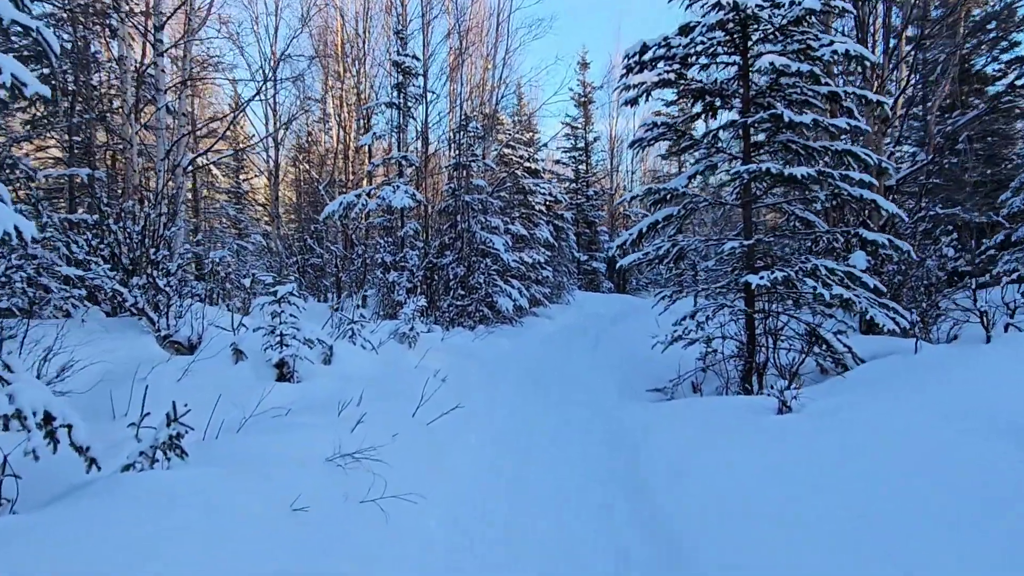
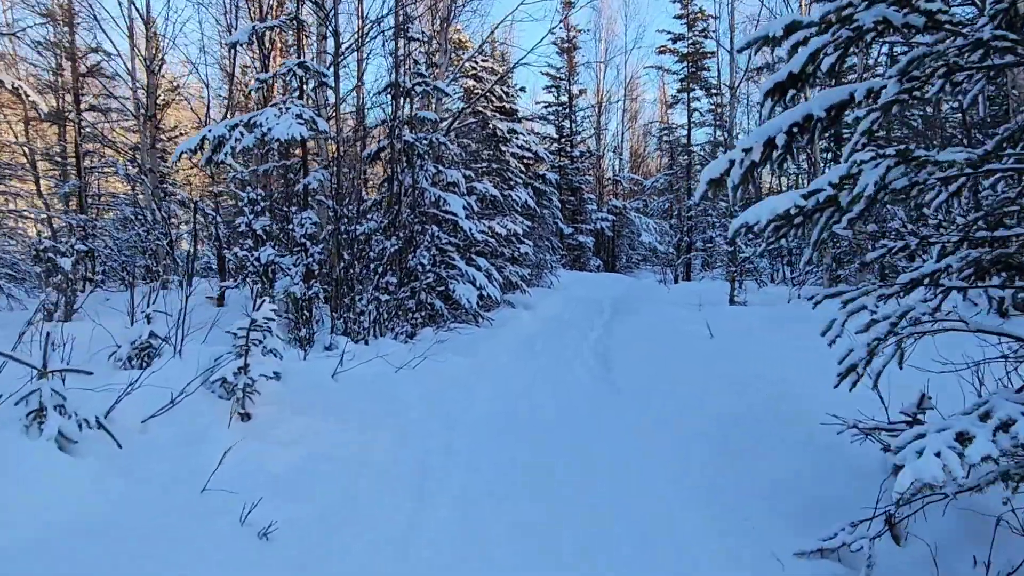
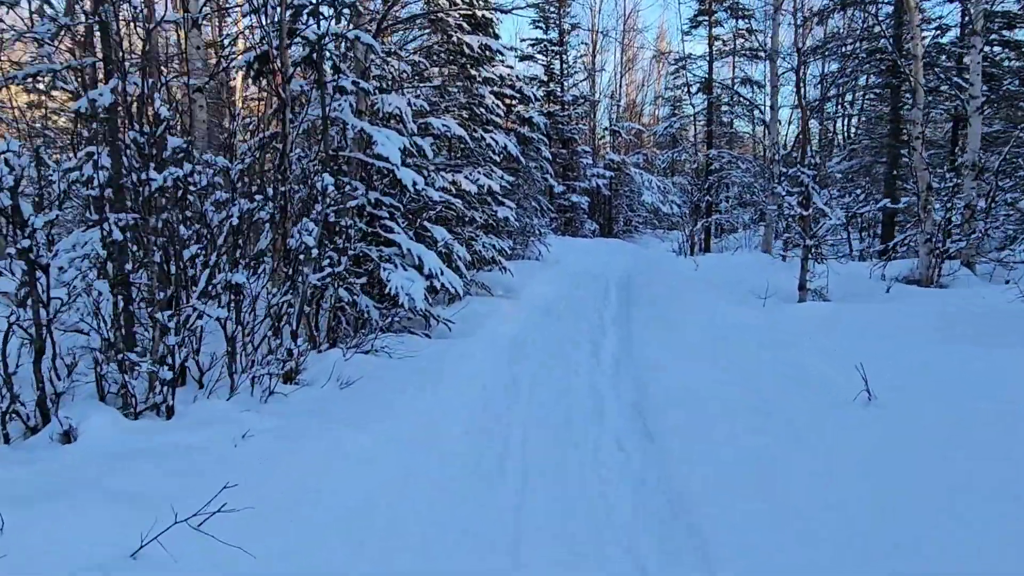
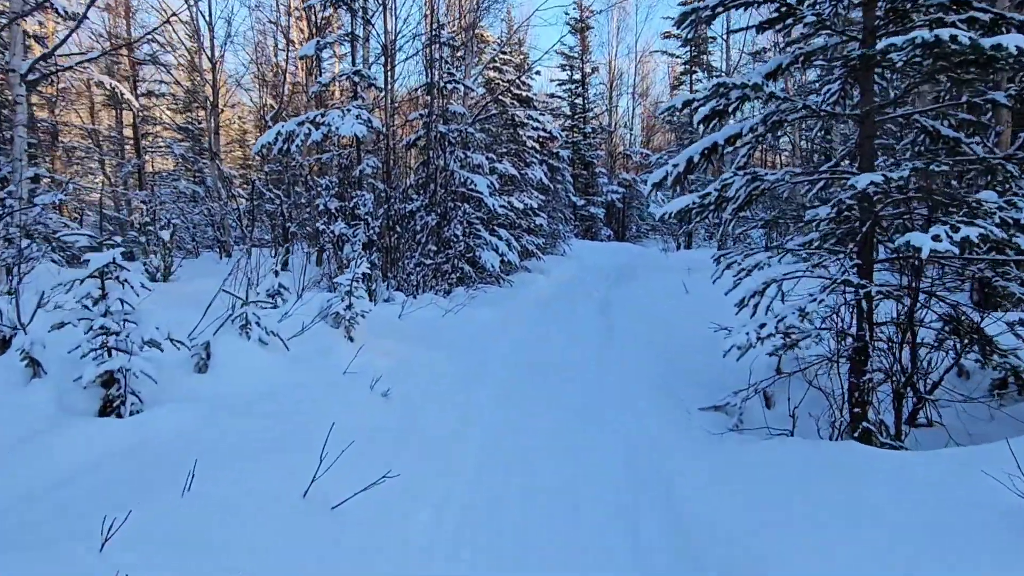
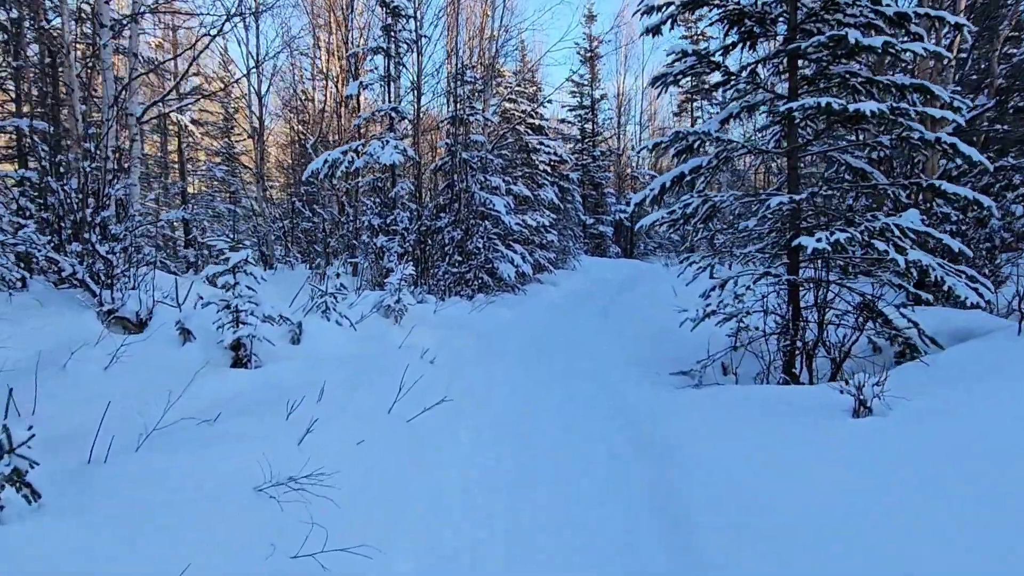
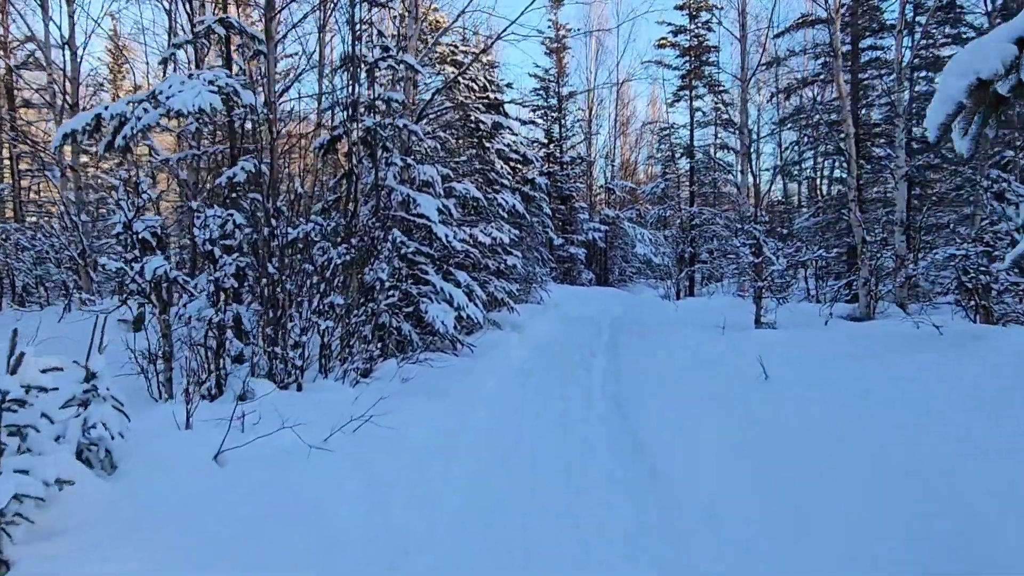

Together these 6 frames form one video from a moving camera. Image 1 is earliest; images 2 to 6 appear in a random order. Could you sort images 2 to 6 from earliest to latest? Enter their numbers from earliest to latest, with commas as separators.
5, 4, 2, 6, 3
